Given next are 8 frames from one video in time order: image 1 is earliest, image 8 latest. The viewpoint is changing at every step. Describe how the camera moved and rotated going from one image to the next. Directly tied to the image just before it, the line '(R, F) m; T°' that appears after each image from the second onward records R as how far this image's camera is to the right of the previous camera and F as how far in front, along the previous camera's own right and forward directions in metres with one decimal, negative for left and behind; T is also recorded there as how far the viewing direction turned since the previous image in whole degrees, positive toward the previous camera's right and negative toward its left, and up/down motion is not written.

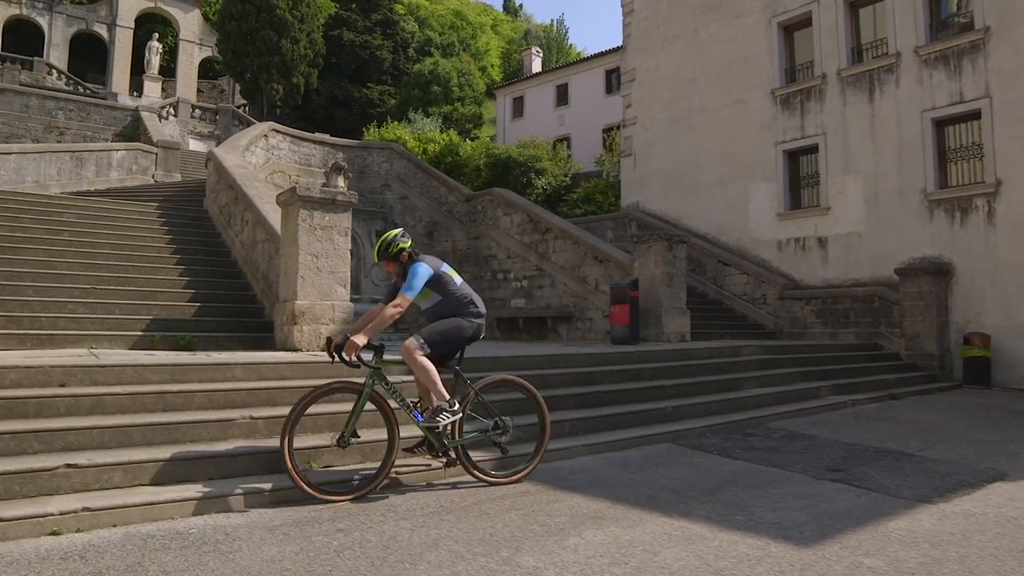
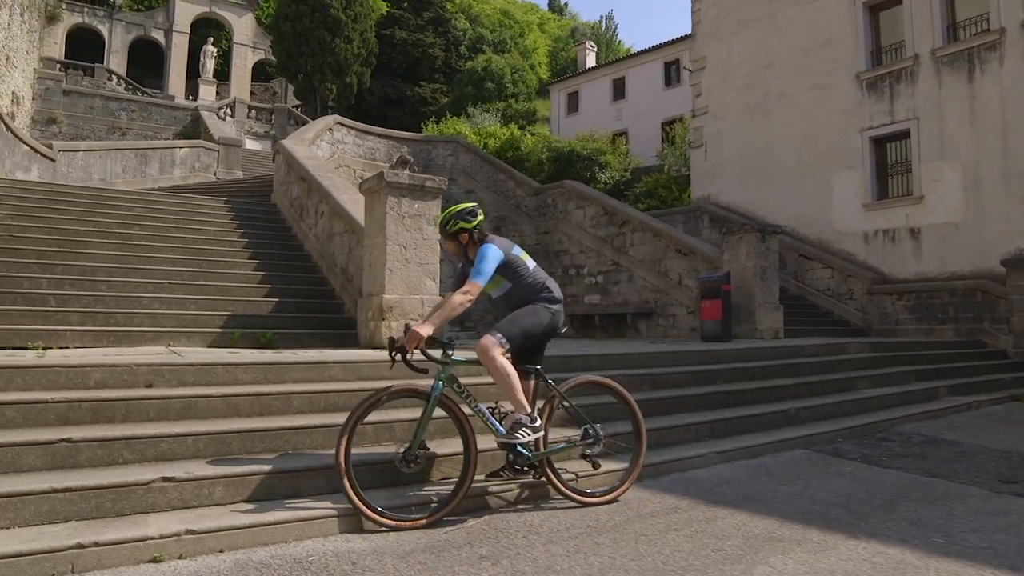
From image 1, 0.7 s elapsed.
(-0.6, +0.6) m; -3°
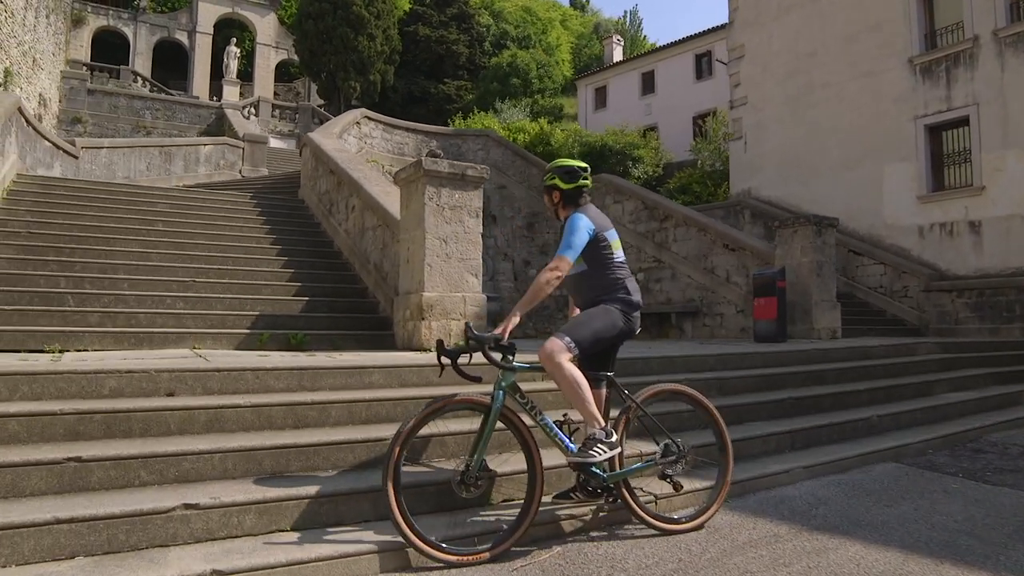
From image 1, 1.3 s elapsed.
(-0.2, +0.6) m; -2°
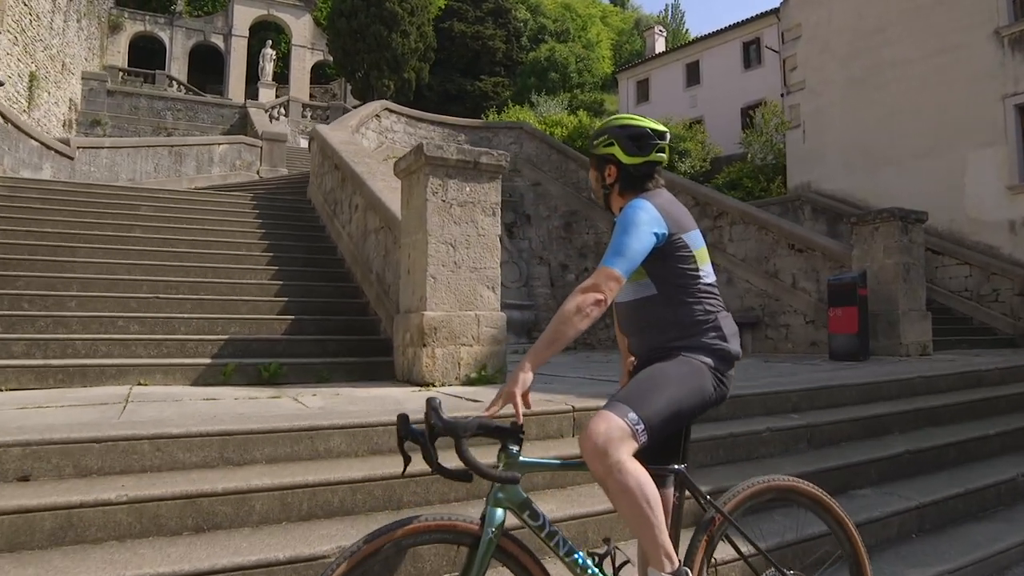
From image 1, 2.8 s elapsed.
(+0.1, +1.3) m; -3°
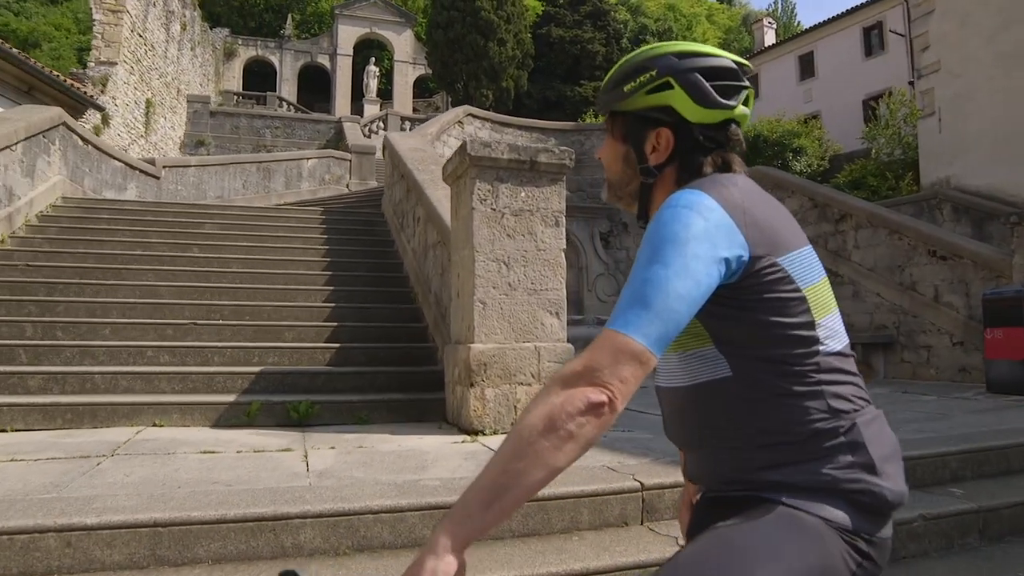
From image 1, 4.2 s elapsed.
(+0.2, +0.9) m; -8°
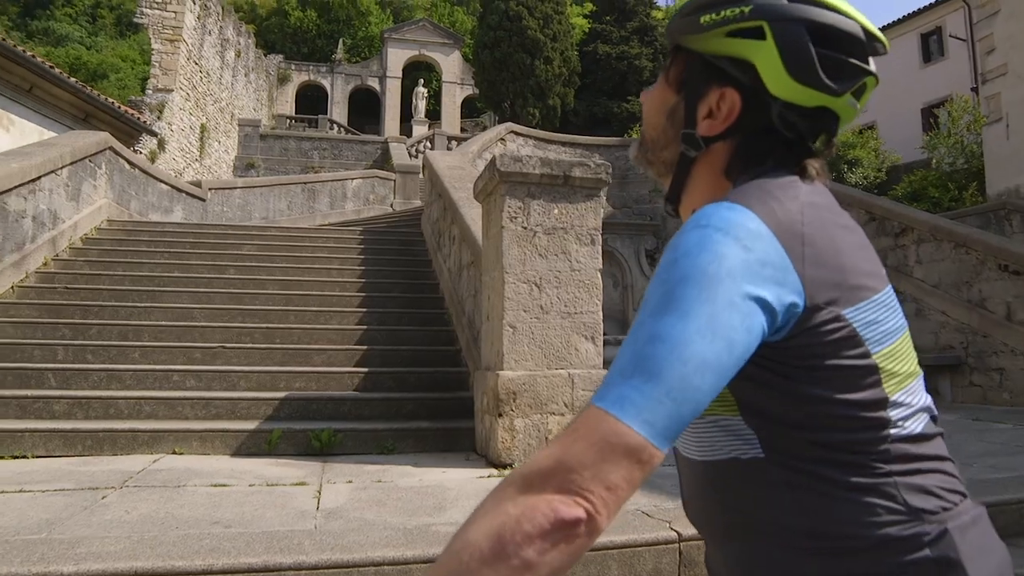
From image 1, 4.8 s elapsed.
(+0.1, +0.3) m; -4°
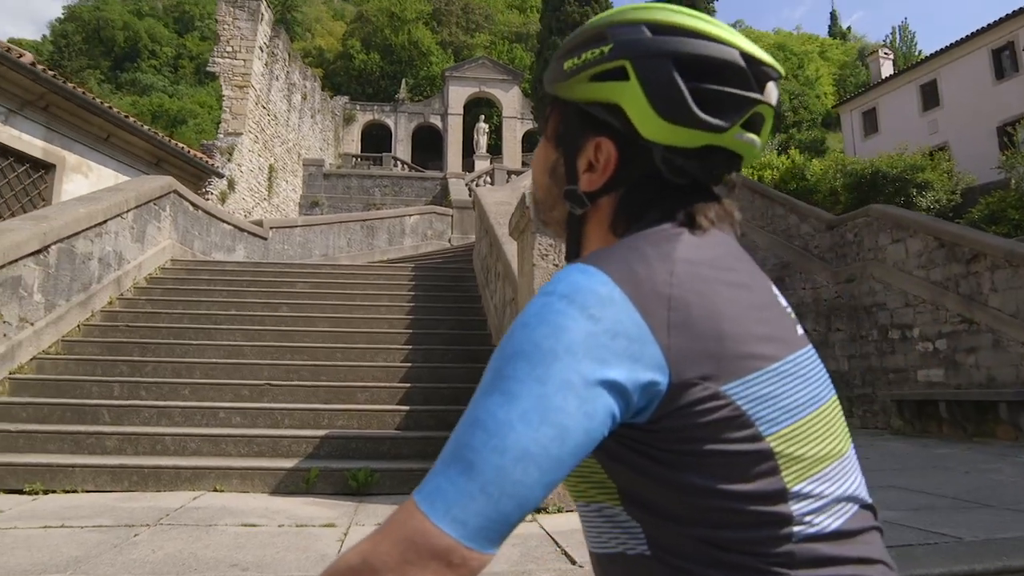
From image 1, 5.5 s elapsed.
(+0.2, +0.1) m; -5°
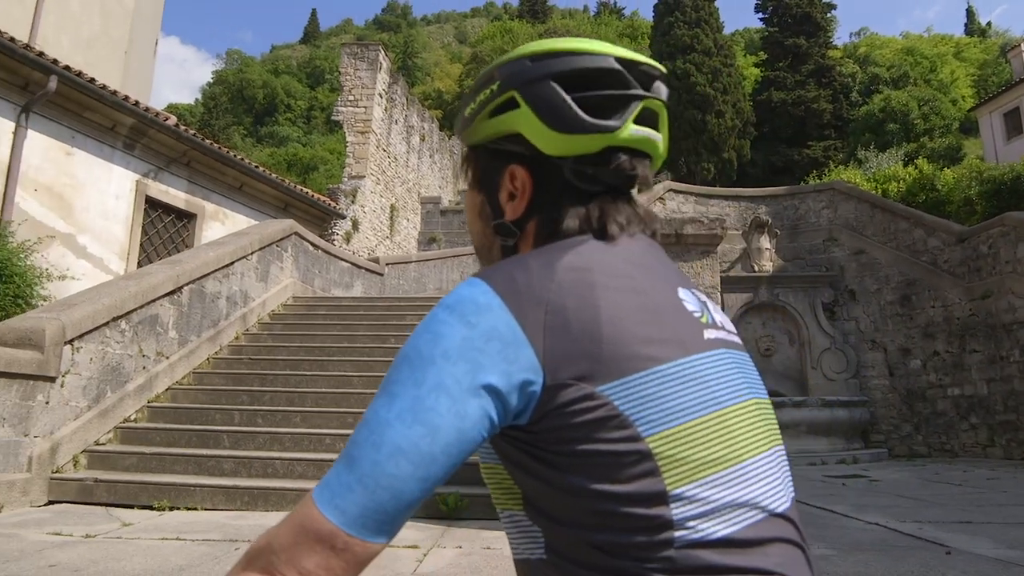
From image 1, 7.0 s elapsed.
(+0.3, 0.0) m; -10°
